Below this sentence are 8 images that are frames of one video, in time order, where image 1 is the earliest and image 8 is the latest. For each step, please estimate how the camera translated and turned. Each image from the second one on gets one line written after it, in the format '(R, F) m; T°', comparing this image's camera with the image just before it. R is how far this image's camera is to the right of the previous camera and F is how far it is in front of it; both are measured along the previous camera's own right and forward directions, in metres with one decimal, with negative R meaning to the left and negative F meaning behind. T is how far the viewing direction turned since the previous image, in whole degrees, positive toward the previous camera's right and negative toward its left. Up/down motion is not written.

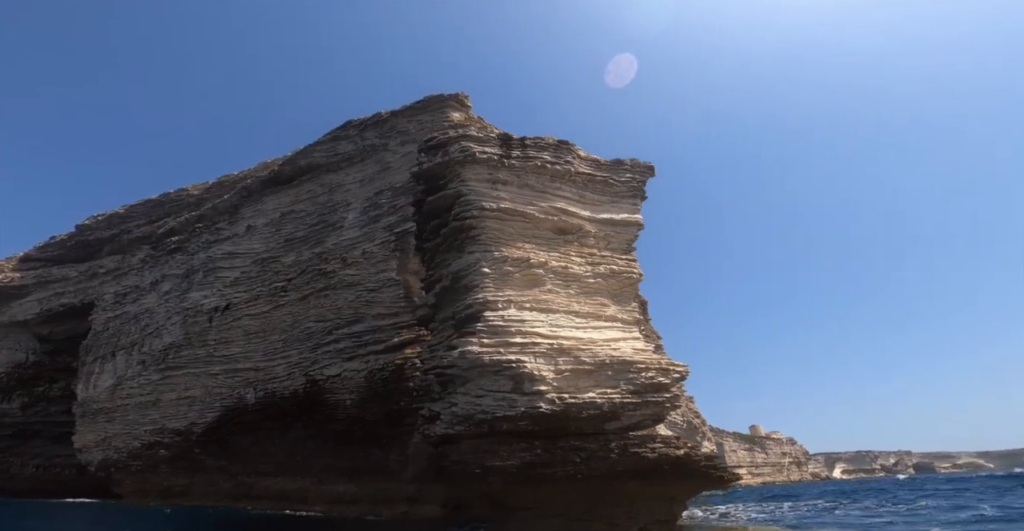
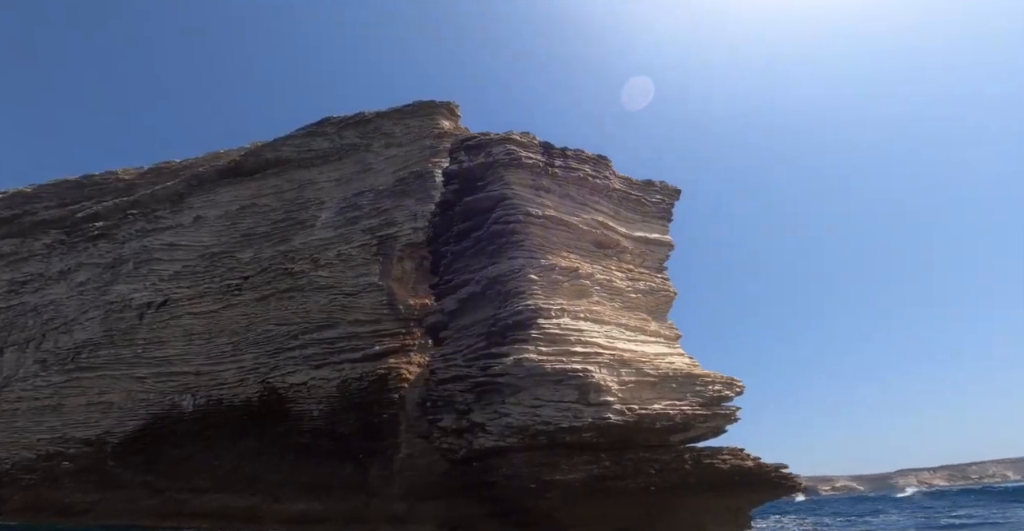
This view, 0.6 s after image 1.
(-1.2, +0.2) m; +7°
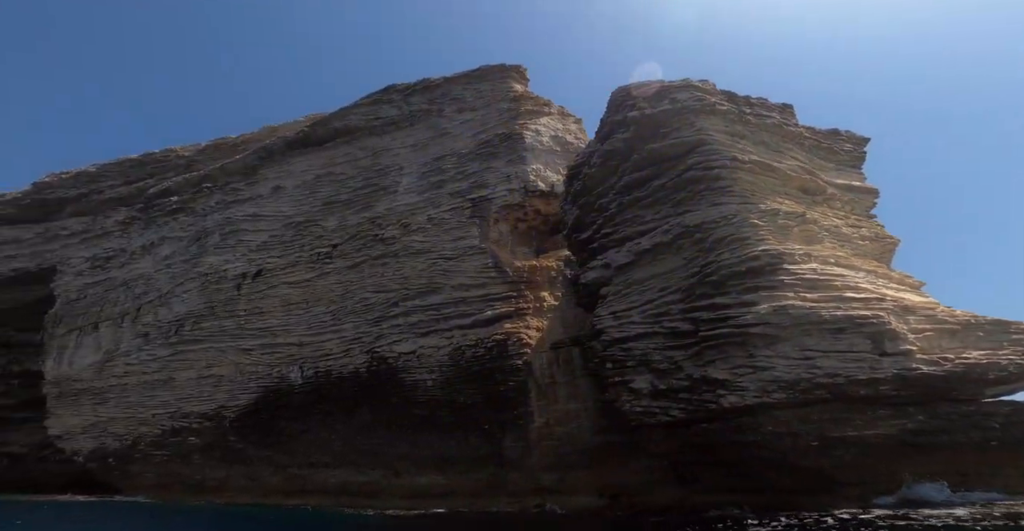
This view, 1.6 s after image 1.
(-1.9, +0.4) m; -3°
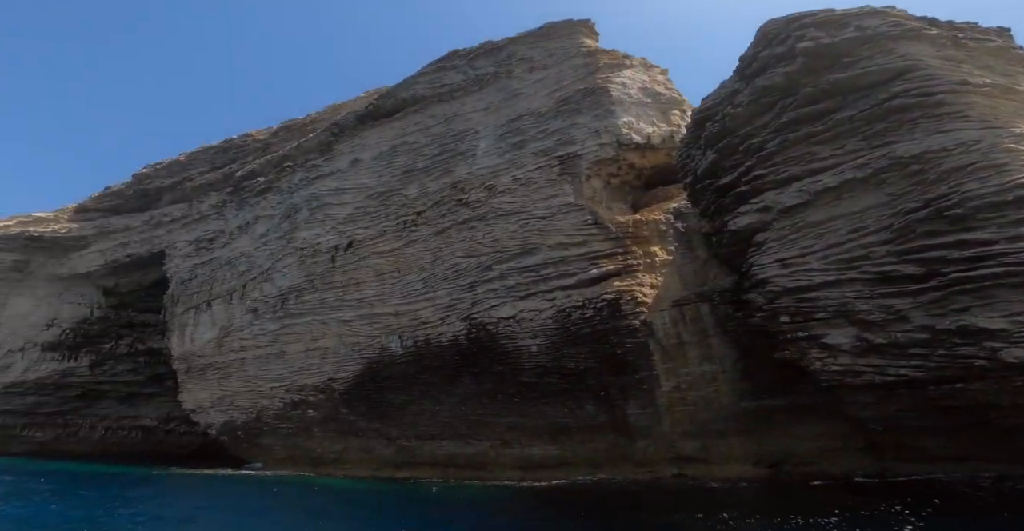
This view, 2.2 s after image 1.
(-0.9, +0.6) m; -7°
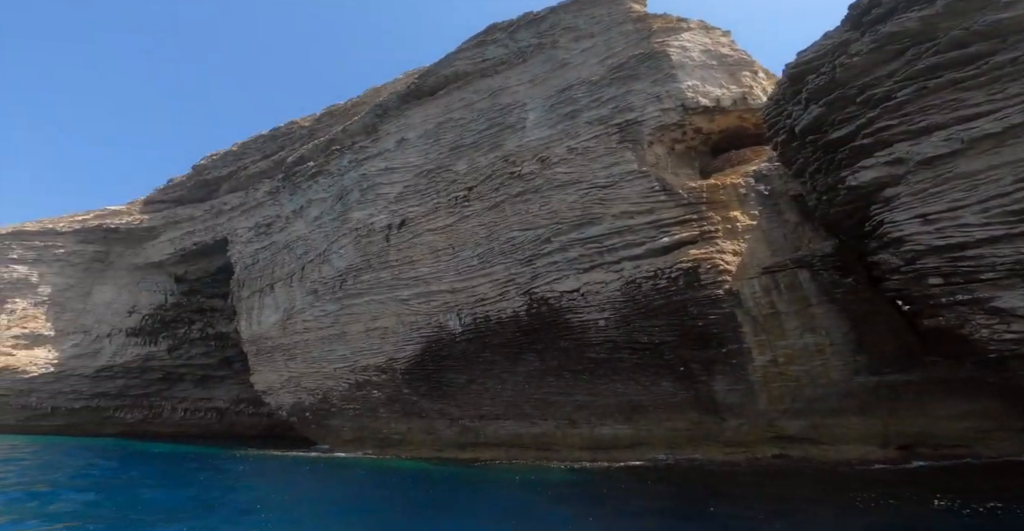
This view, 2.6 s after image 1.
(-0.4, +0.5) m; -5°
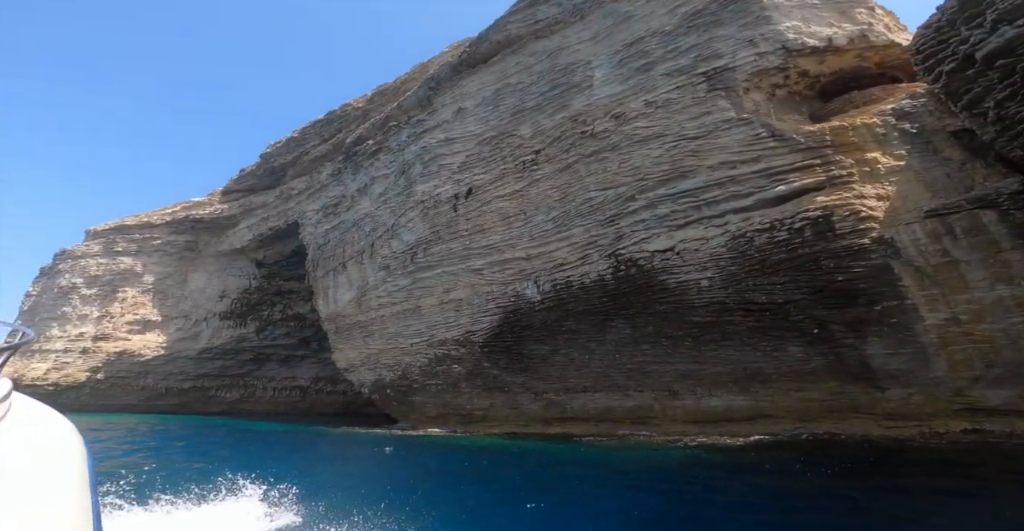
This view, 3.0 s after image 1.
(-0.5, +0.7) m; -7°
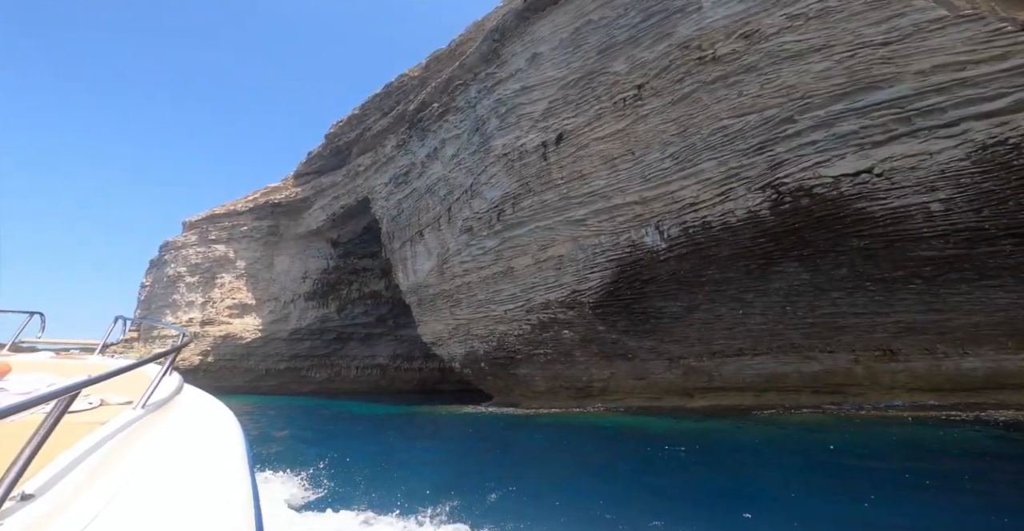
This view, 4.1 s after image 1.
(-0.9, +1.4) m; -8°
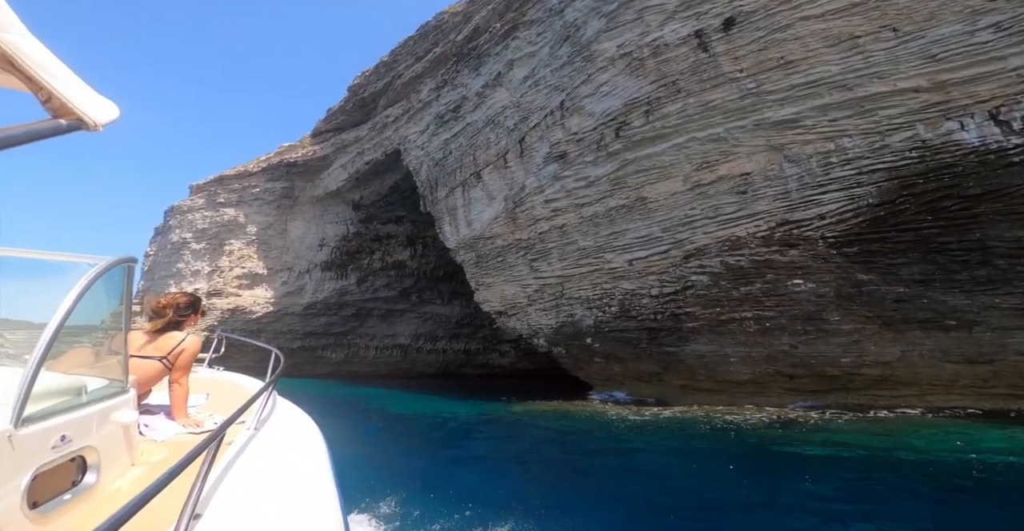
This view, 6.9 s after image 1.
(-2.0, +3.3) m; -1°
